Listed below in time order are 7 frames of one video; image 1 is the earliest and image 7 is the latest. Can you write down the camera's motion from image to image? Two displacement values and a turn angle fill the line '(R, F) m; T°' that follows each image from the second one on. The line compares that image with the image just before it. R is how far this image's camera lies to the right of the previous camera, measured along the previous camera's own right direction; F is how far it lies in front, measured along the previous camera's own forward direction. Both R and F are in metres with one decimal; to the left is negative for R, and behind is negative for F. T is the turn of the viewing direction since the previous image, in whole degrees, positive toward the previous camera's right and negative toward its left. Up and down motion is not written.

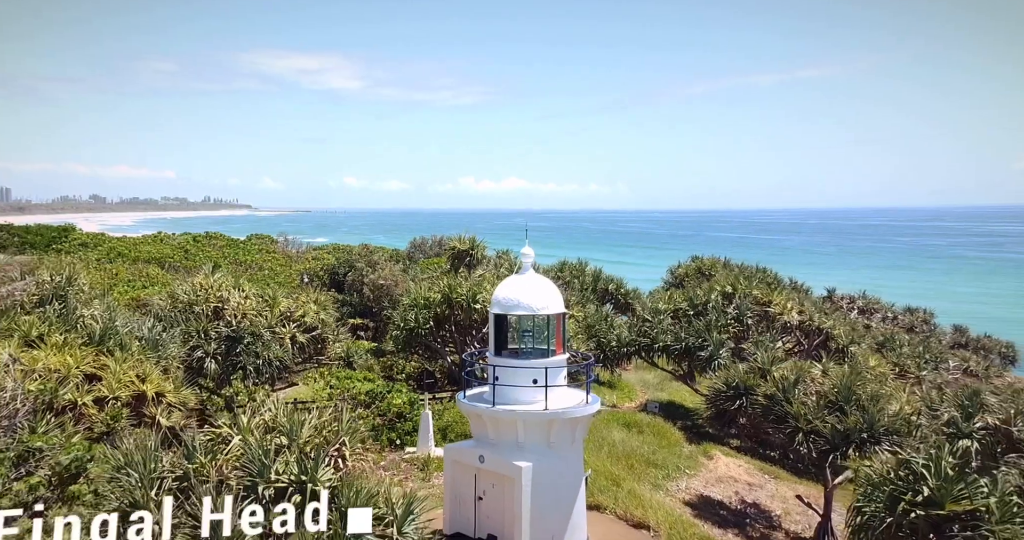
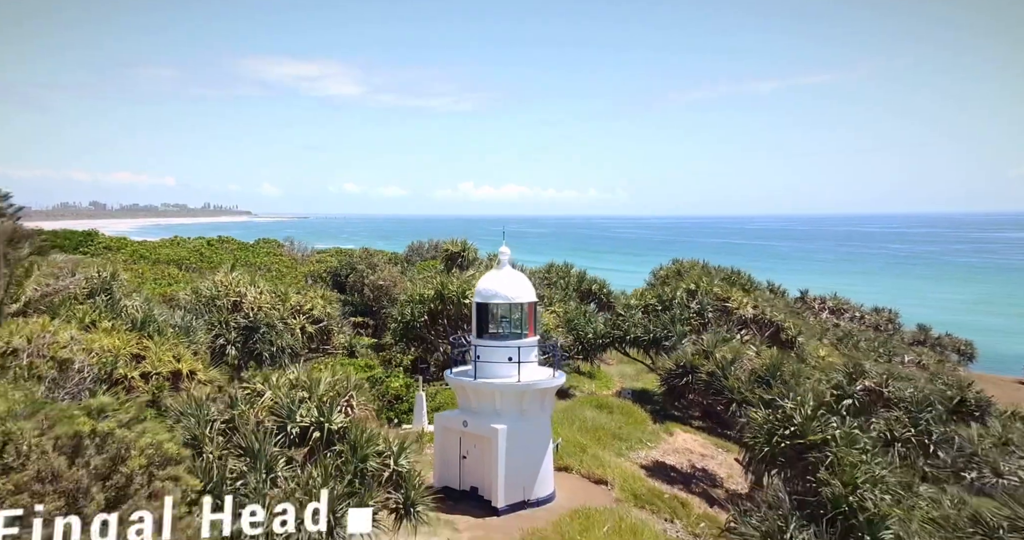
(+0.7, -4.2) m; 0°
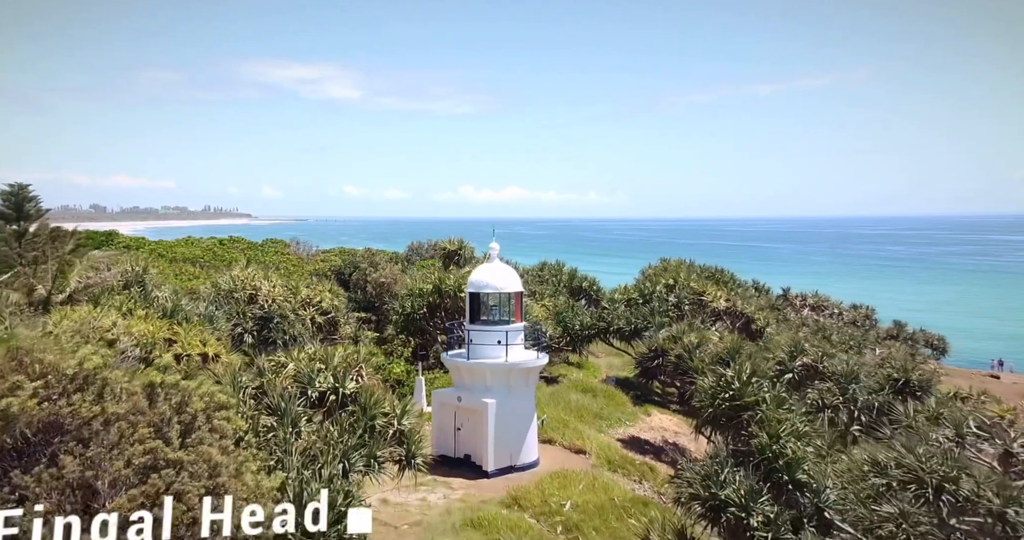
(+0.4, -3.4) m; 0°
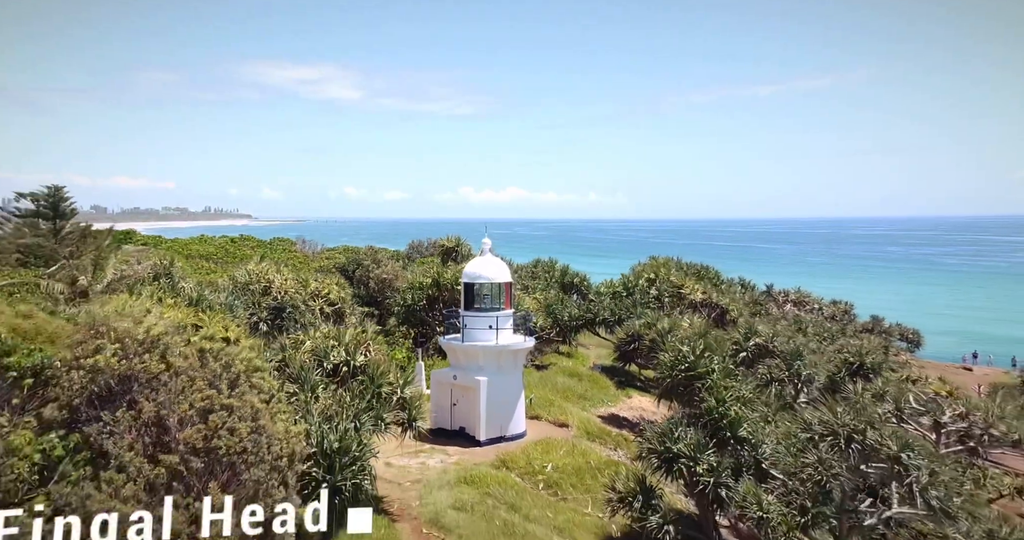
(+0.4, -3.5) m; 0°
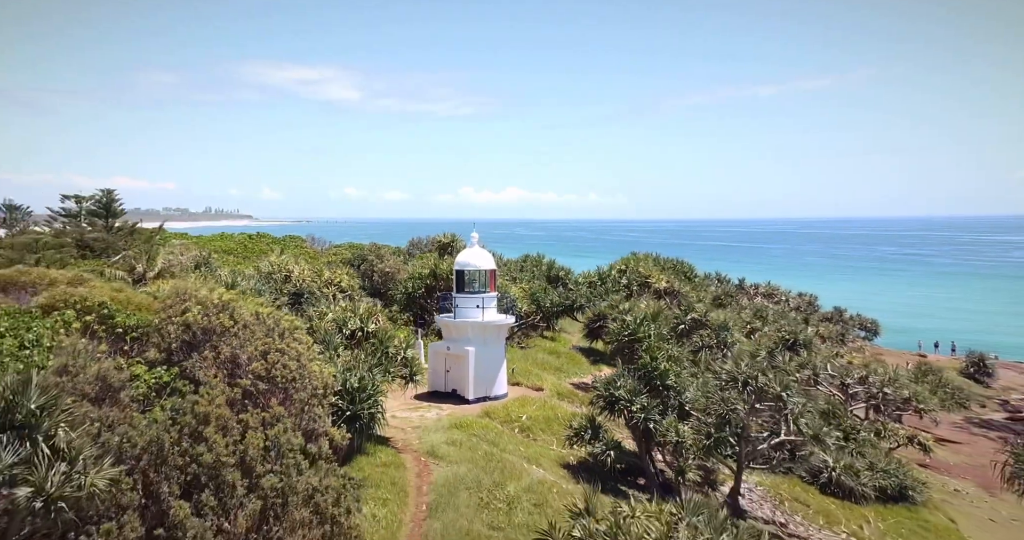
(+0.8, -6.6) m; 0°
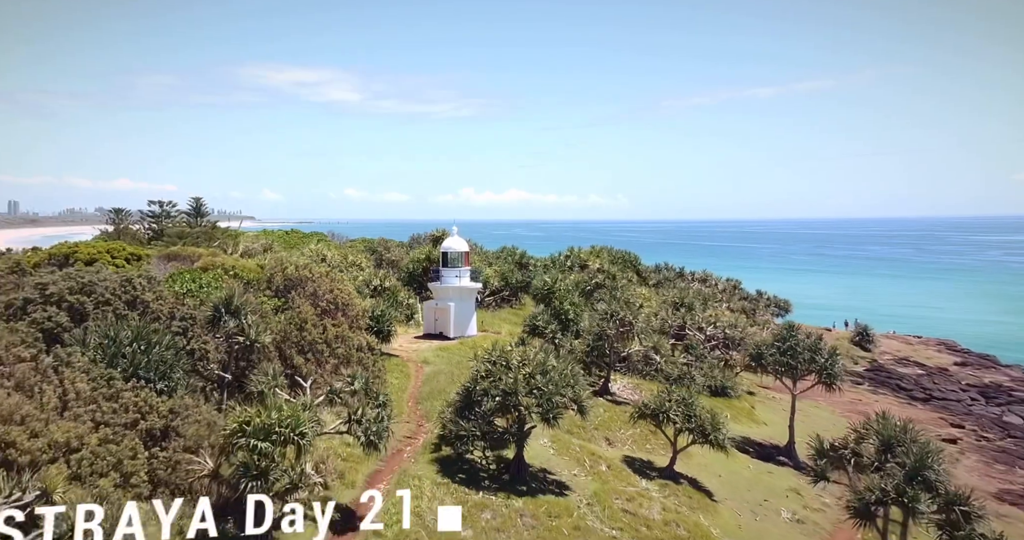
(+2.4, -18.9) m; 0°
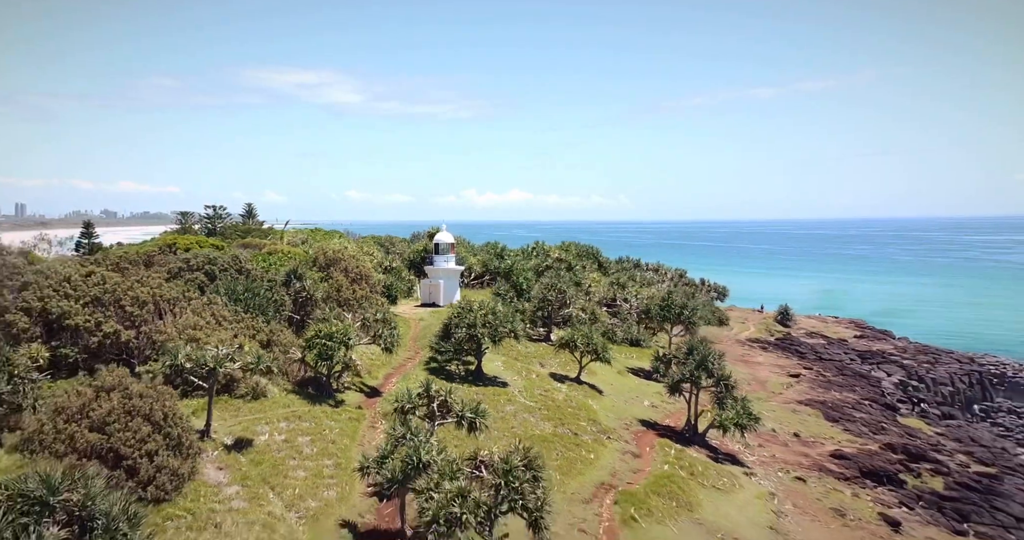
(+2.6, -19.8) m; 0°
